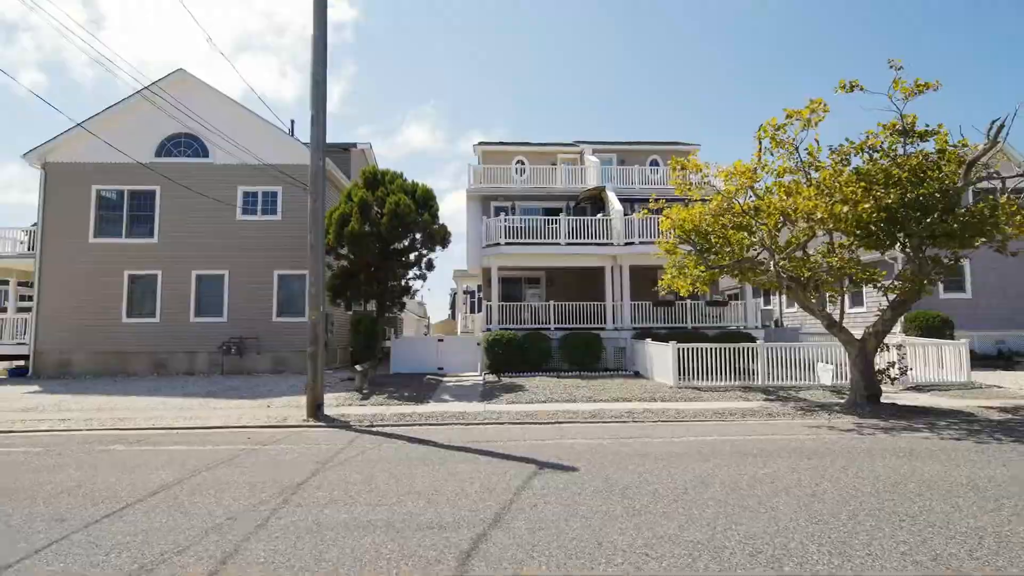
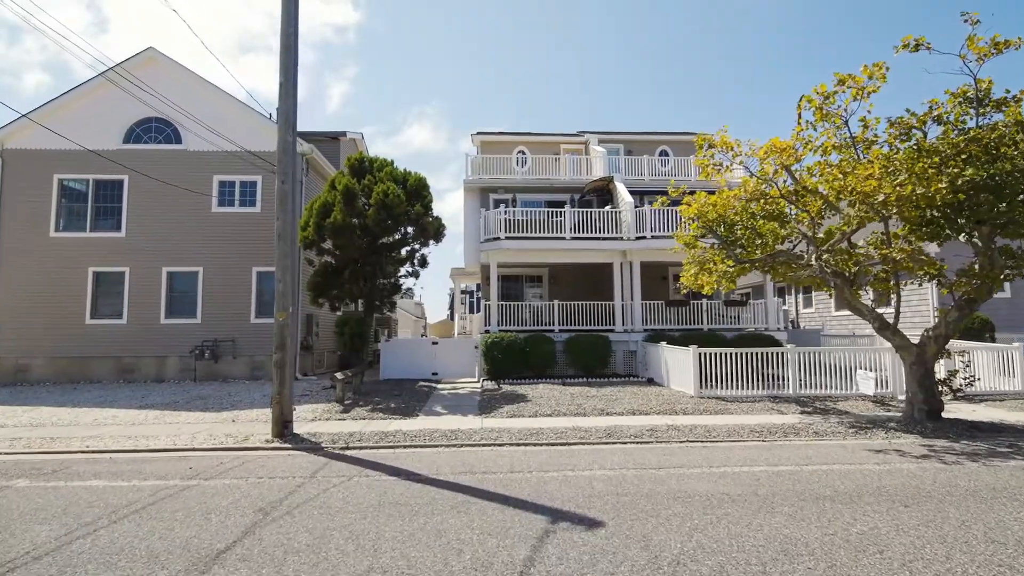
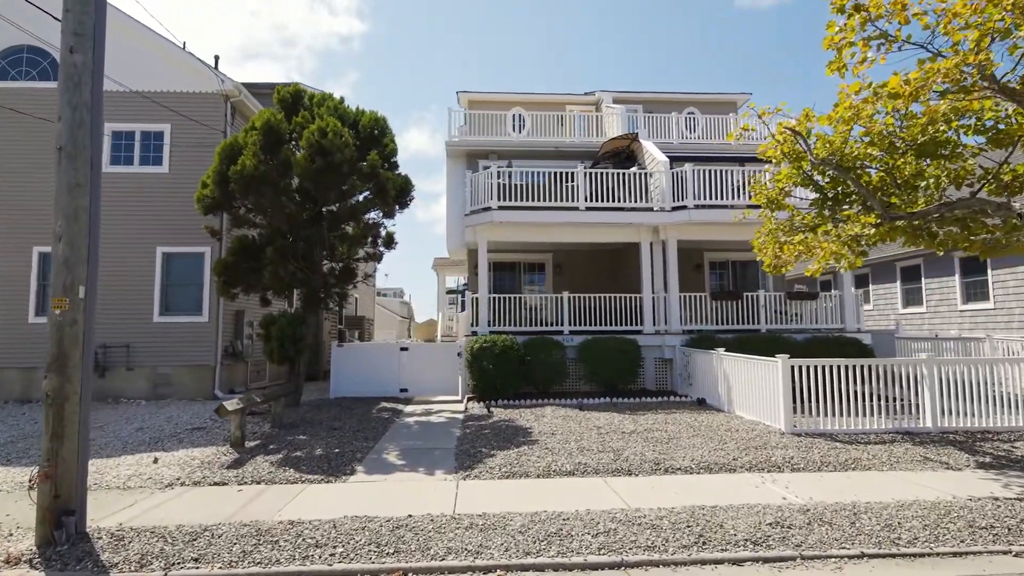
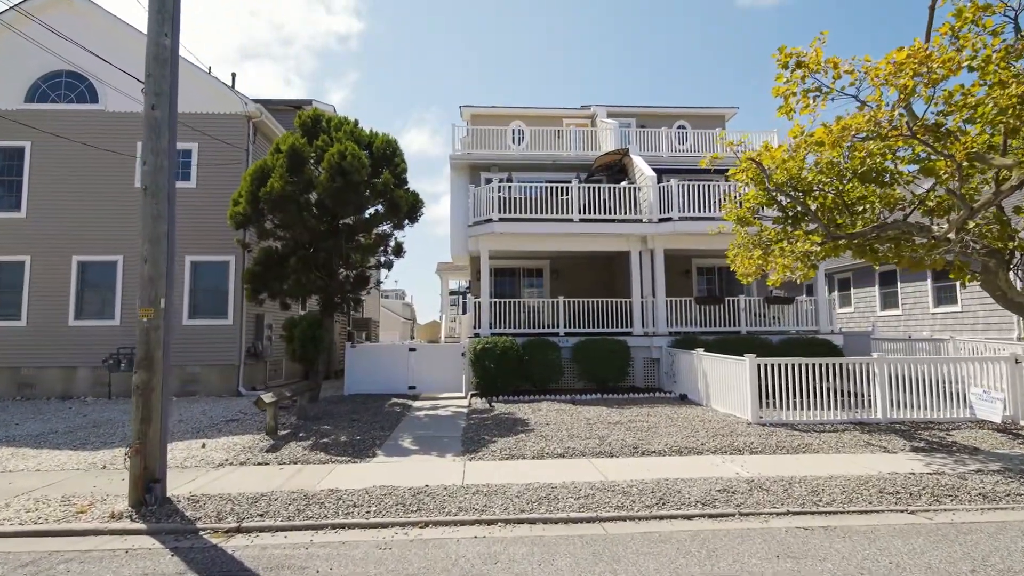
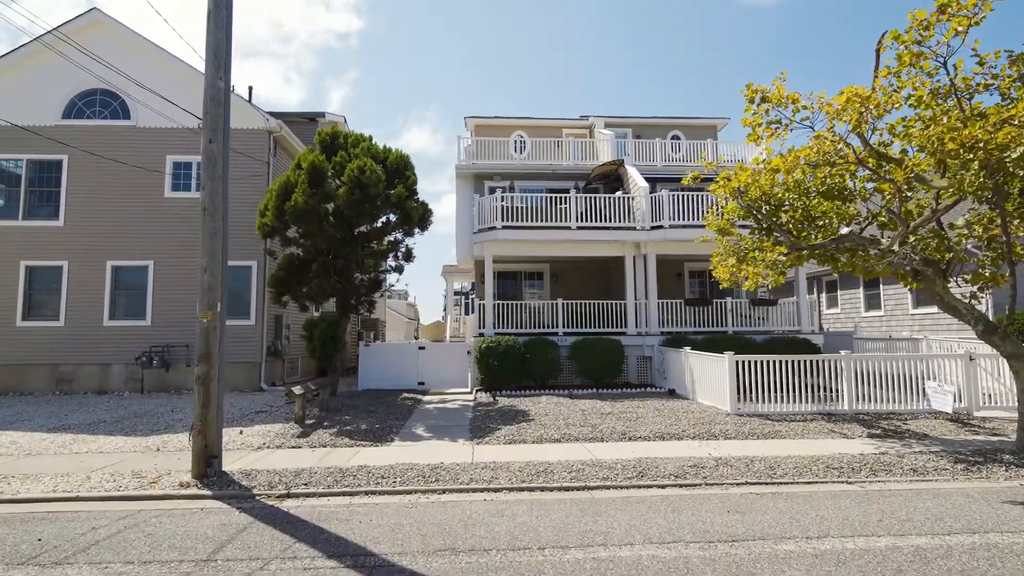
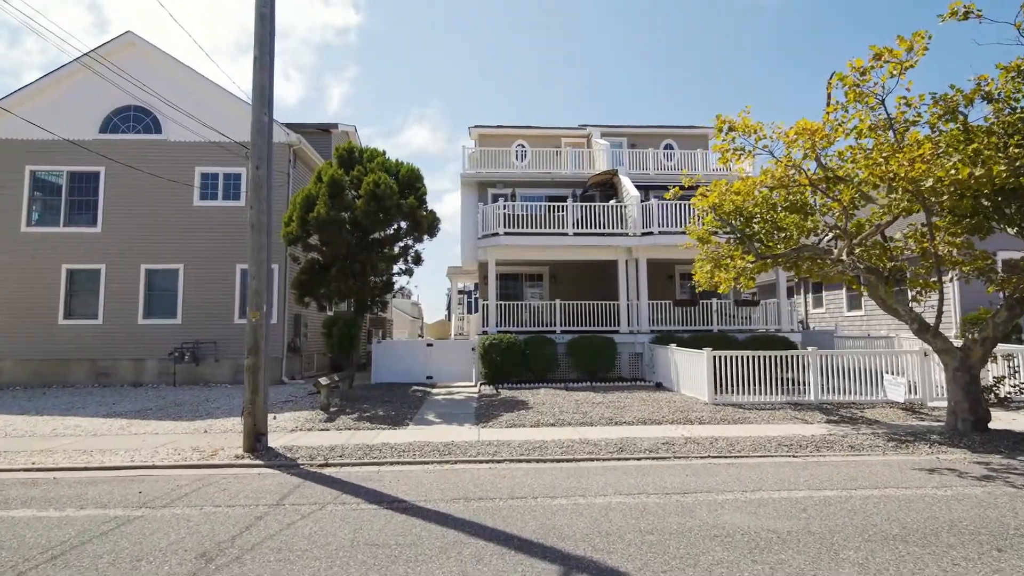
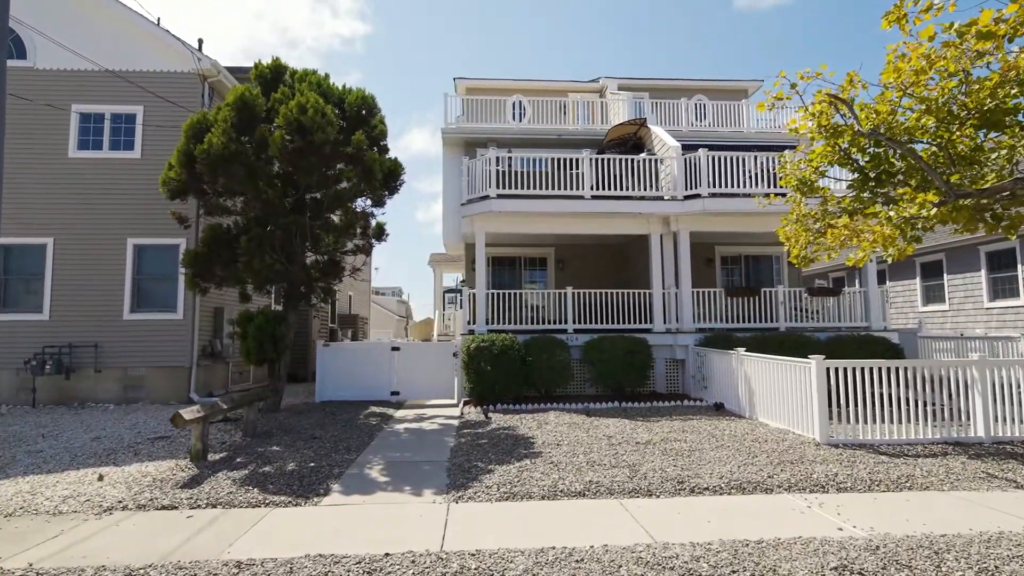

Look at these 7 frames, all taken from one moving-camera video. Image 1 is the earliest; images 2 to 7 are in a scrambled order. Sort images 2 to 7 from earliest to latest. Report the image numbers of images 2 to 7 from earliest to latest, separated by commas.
2, 6, 5, 4, 3, 7
